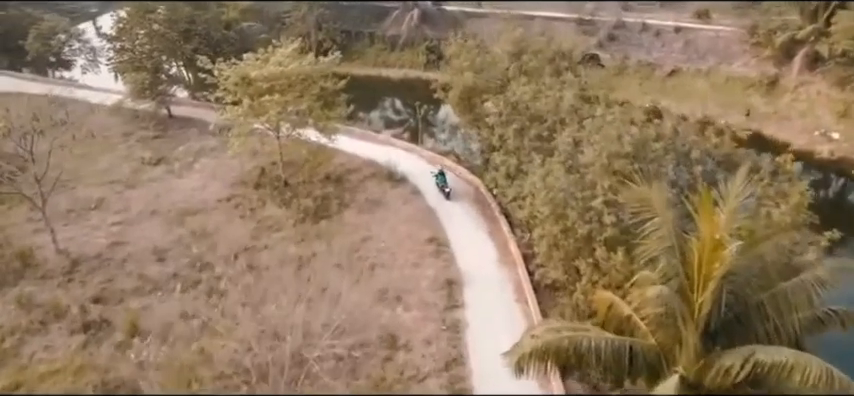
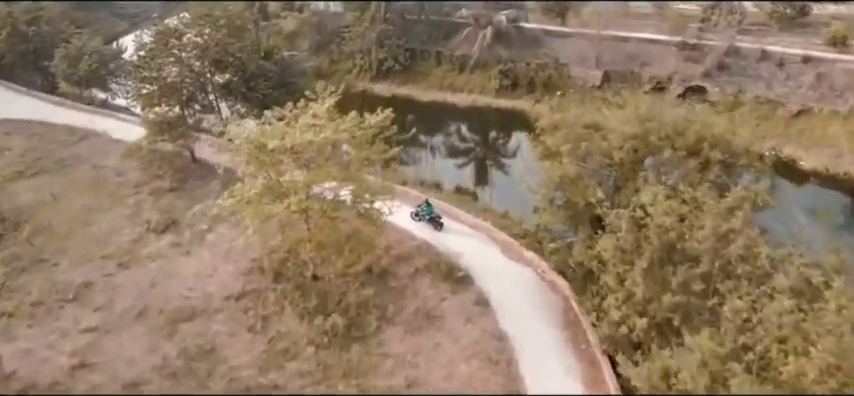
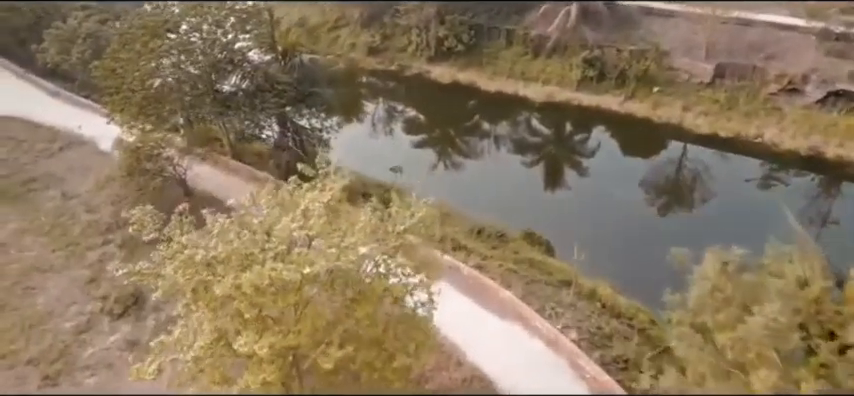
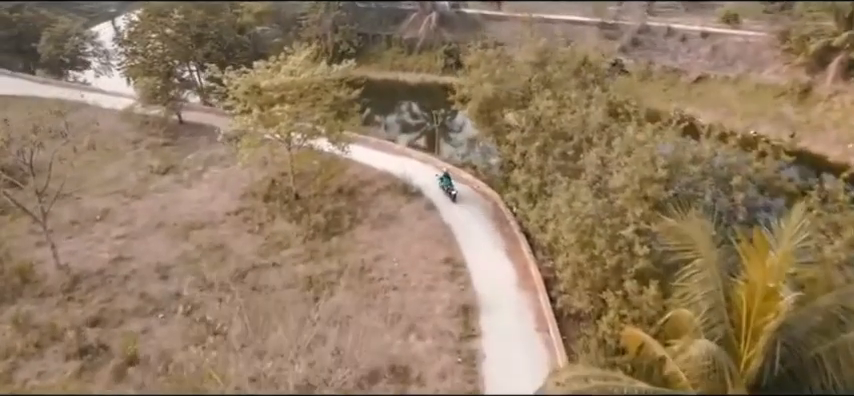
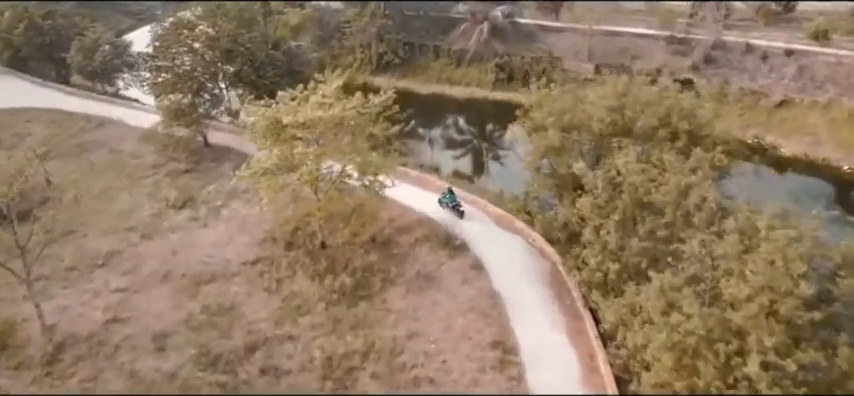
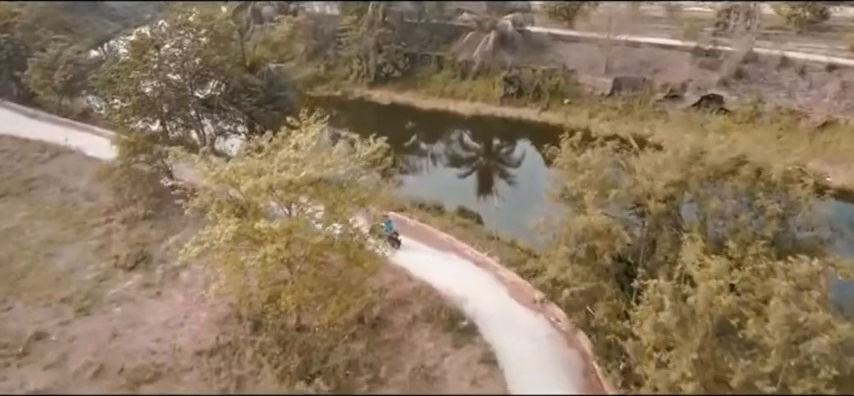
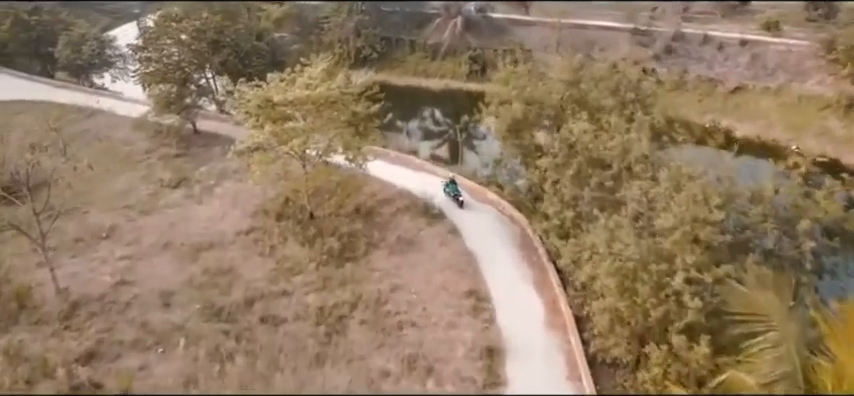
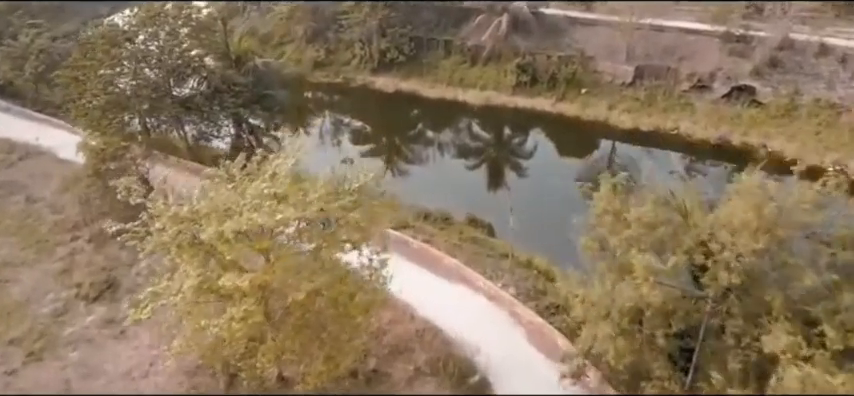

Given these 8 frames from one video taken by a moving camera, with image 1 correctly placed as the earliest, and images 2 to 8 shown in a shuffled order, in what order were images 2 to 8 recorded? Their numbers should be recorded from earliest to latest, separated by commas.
4, 7, 5, 2, 6, 8, 3
